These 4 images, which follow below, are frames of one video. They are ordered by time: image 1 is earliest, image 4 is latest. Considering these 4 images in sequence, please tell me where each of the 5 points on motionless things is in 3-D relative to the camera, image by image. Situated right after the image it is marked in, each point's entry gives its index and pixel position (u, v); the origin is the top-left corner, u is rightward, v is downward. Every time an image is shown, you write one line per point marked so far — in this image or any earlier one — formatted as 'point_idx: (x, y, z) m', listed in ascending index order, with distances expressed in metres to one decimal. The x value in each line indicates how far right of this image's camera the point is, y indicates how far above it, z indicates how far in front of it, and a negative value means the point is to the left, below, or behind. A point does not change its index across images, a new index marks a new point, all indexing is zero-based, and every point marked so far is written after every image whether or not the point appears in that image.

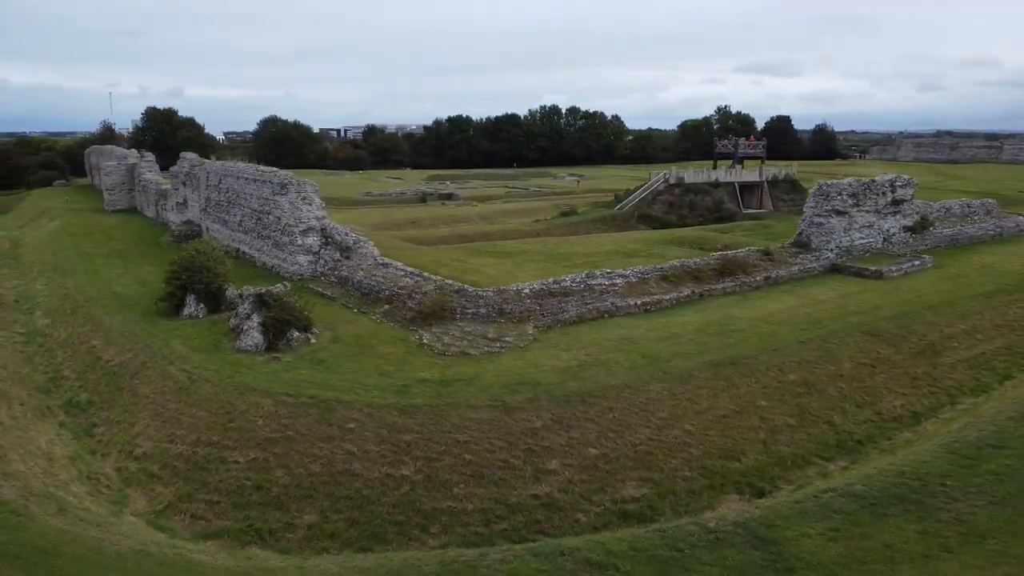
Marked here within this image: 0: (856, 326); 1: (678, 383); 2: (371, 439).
0: (+7.3, -0.9, +17.5) m
1: (+2.9, -1.7, +14.3) m
2: (-2.2, -2.4, +12.5) m
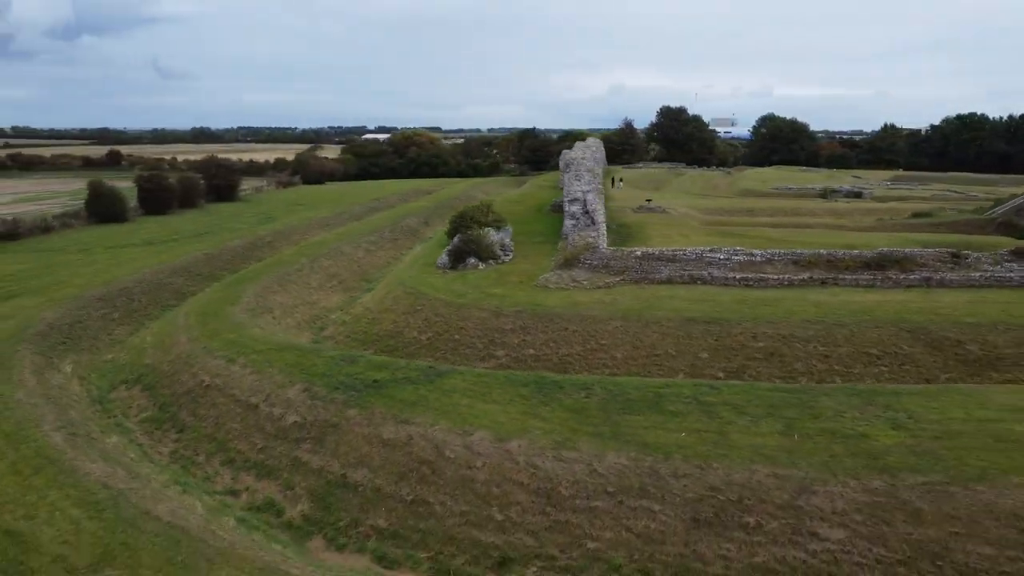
0: (+8.3, -0.8, +17.3) m
1: (+2.8, -0.8, +17.8) m
2: (-2.2, -0.7, +19.8) m
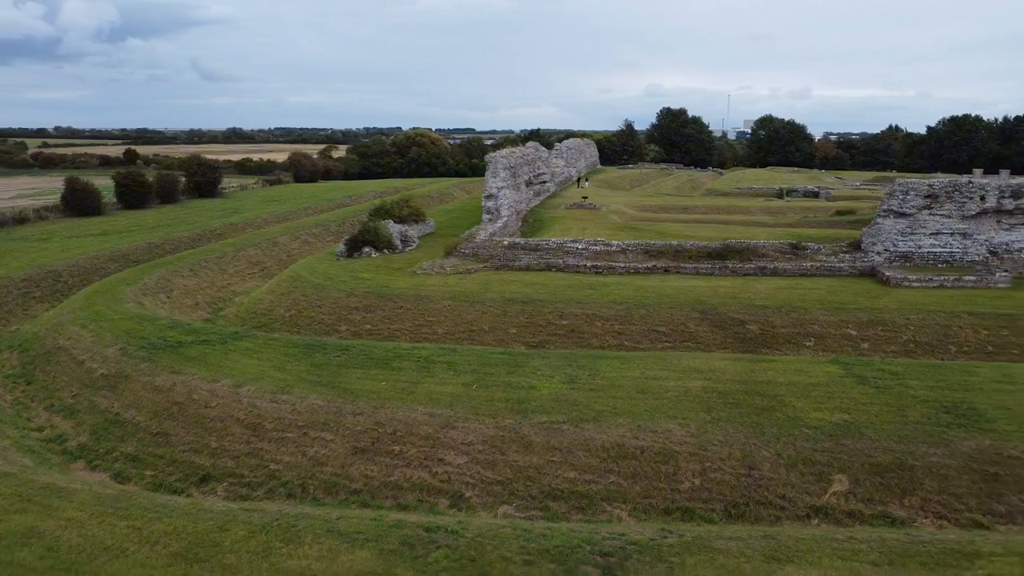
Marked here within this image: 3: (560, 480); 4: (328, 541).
0: (+4.3, -0.5, +19.0) m
1: (-1.1, -0.4, +19.9) m
2: (-6.0, -0.3, +22.2) m
3: (+0.7, -2.6, +10.8) m
4: (-1.9, -2.6, +8.3) m
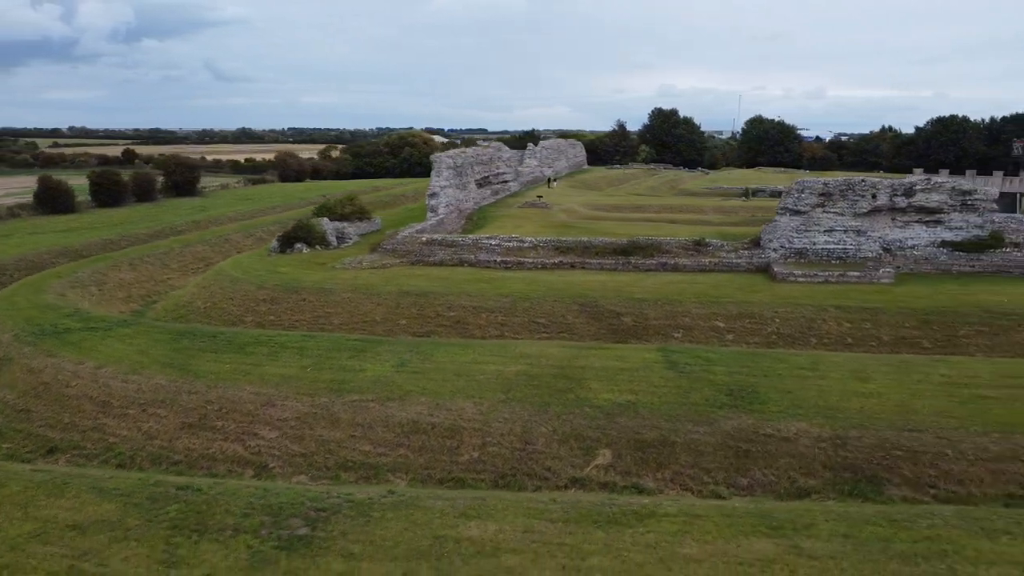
0: (+1.6, -0.3, +19.9) m
1: (-3.8, -0.2, +20.9) m
2: (-8.7, -0.1, +23.3) m
3: (-2.3, -2.4, +11.8) m
4: (-4.9, -2.4, +9.3) m
